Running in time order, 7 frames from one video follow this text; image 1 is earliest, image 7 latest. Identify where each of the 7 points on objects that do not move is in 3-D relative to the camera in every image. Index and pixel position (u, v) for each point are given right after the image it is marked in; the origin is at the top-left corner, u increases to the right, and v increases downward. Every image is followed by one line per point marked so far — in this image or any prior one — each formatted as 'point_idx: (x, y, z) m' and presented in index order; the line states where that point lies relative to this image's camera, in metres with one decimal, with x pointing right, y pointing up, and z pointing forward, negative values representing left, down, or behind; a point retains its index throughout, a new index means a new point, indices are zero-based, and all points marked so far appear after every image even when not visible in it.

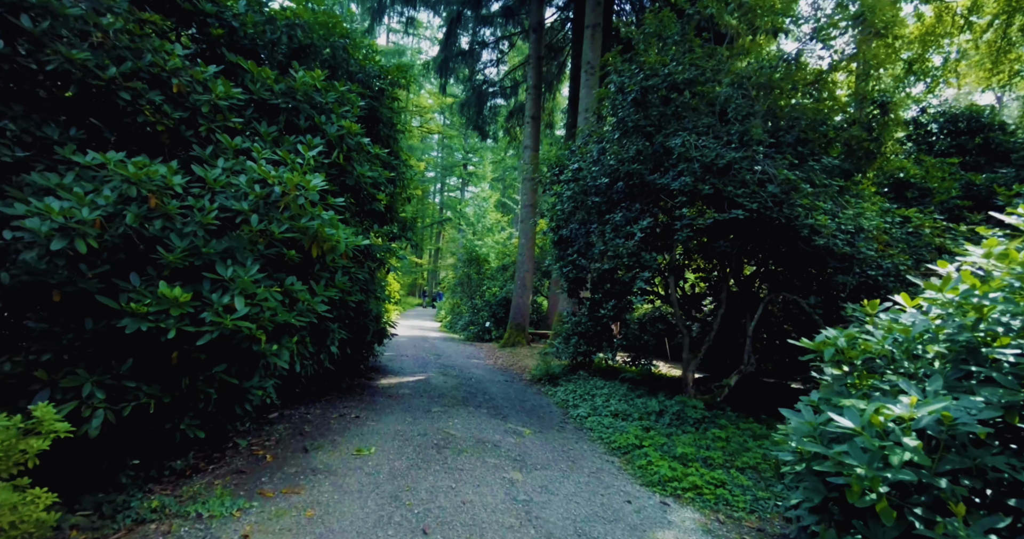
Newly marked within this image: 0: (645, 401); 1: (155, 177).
0: (+1.8, -1.8, +7.2) m
1: (-2.2, +0.6, +3.2) m
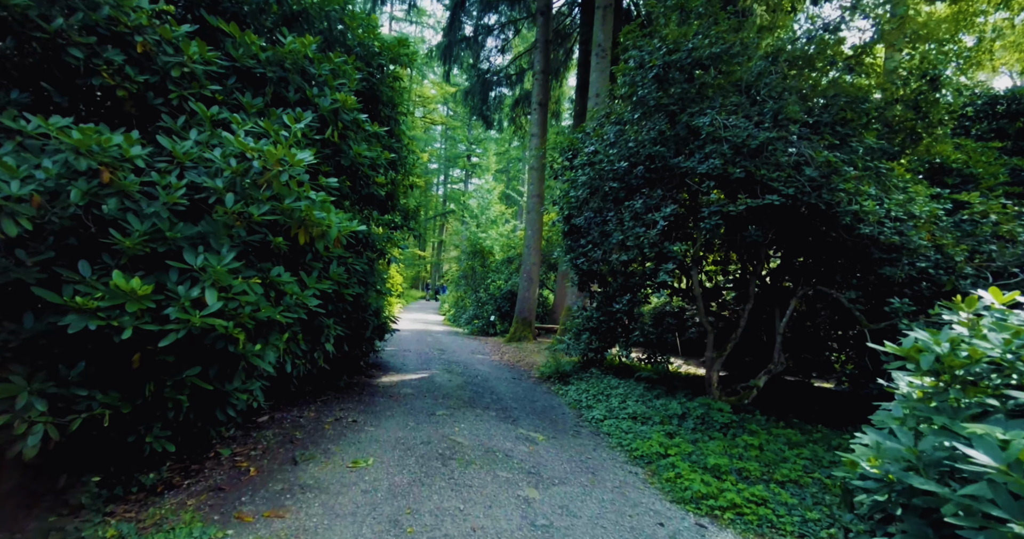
0: (+1.9, -1.7, +6.7) m
1: (-2.0, +0.6, +2.7) m
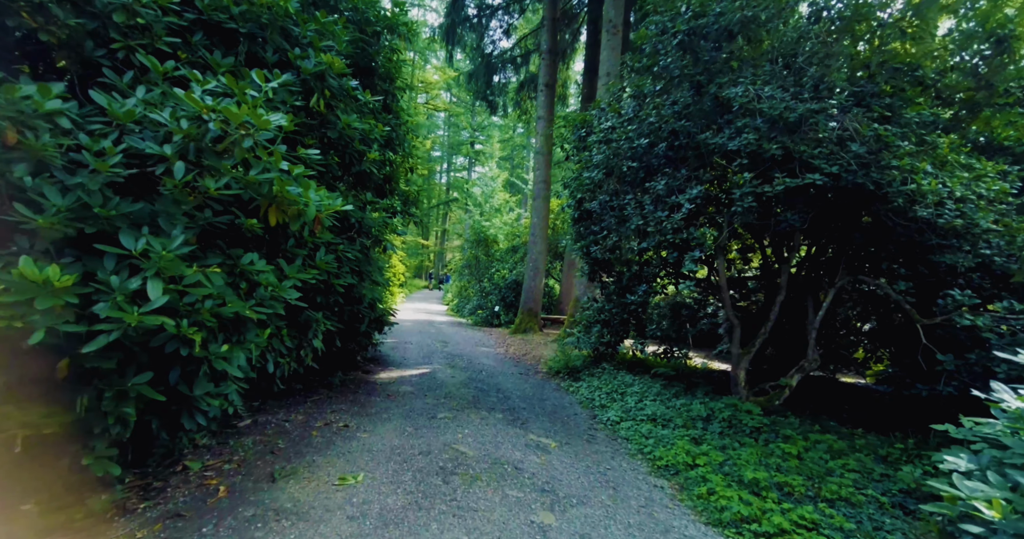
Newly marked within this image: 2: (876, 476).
0: (+2.0, -1.6, +6.2) m
1: (-2.0, +0.7, +2.1) m
2: (+2.8, -1.6, +4.1) m
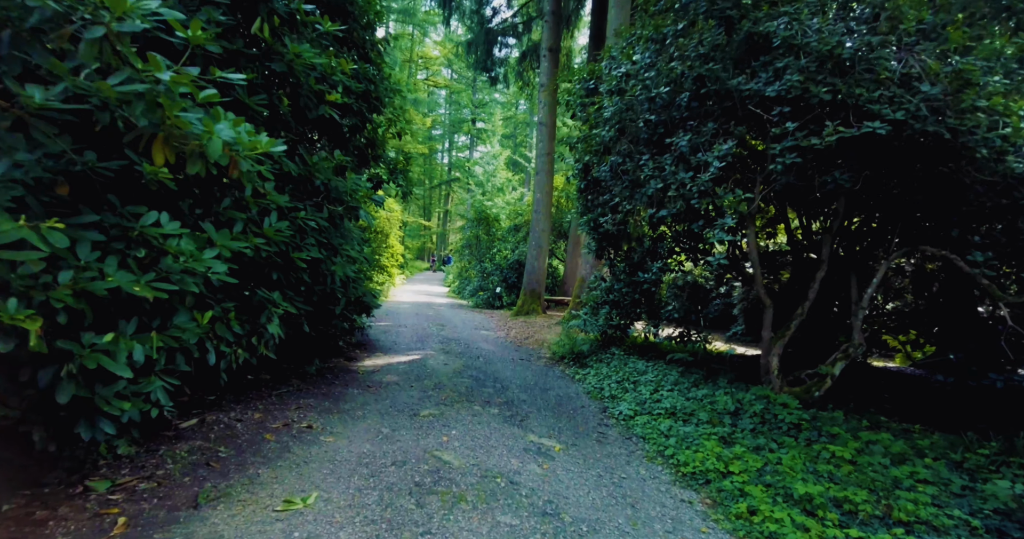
0: (+2.0, -1.3, +5.4) m
1: (-2.0, +0.8, +1.3) m
2: (+2.8, -1.4, +3.3) m
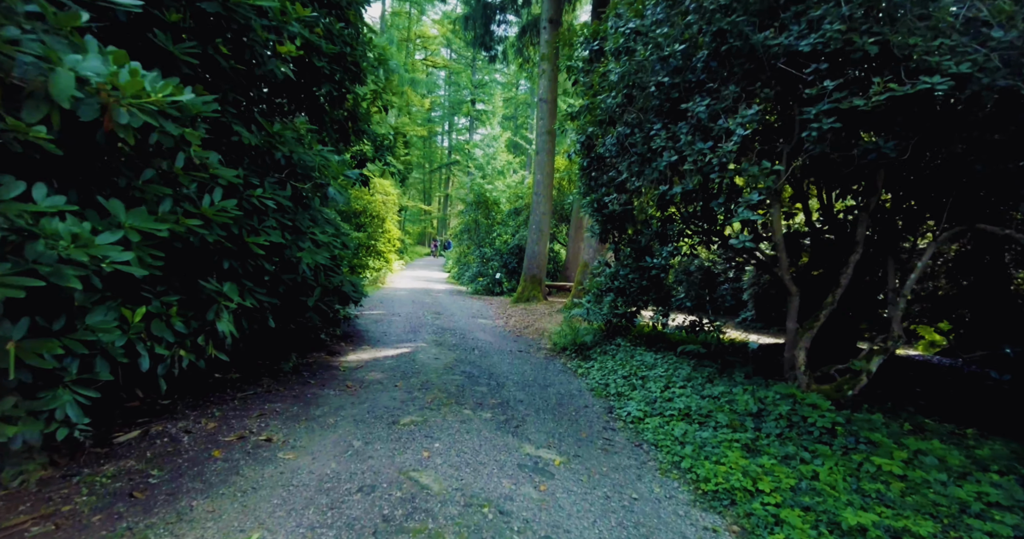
0: (+1.9, -1.1, +4.8) m
1: (-2.1, +0.8, +0.7) m
2: (+2.7, -1.3, +2.8) m
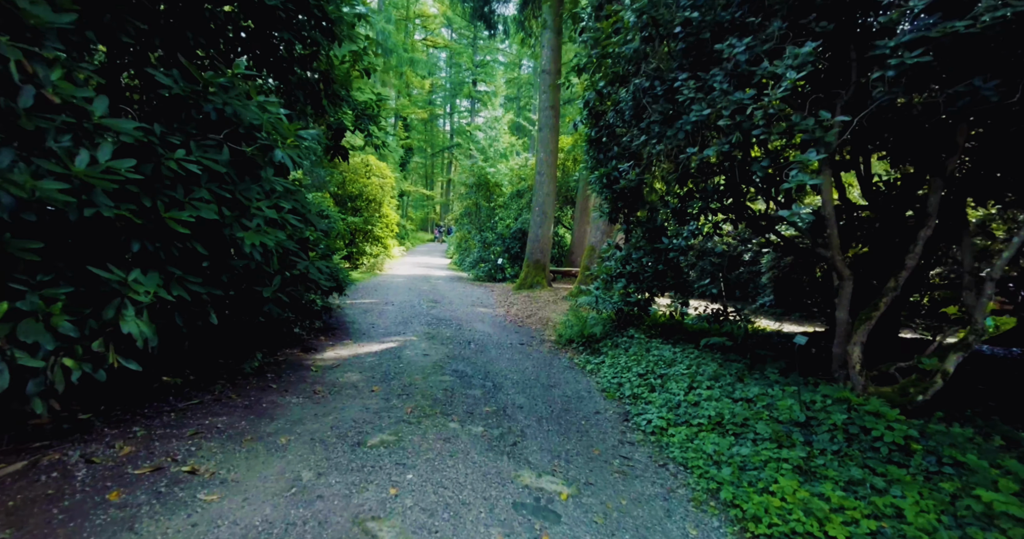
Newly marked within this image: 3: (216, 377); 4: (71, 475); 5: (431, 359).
0: (+1.9, -1.0, +4.0) m
1: (-2.2, +0.8, -0.1) m
2: (+2.7, -1.2, +2.0) m
3: (-2.3, -0.8, +4.1) m
4: (-2.1, -1.0, +2.5) m
5: (-0.8, -0.9, +5.4) m
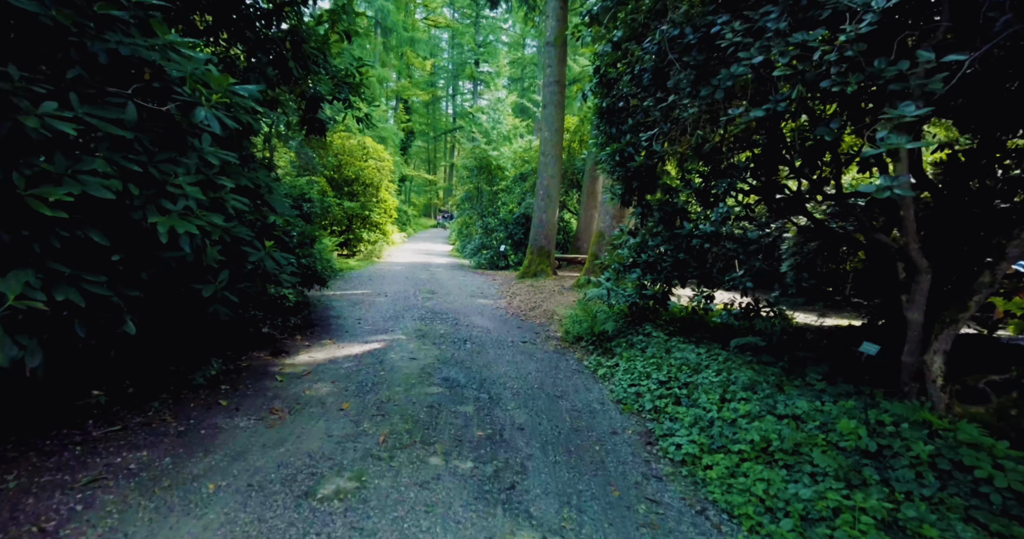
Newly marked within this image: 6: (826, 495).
0: (+1.9, -0.9, +3.3) m
1: (-2.2, +0.8, -0.9) m
2: (+2.7, -1.2, +1.2) m
3: (-2.3, -0.8, +3.4) m
4: (-2.1, -1.0, +1.8) m
5: (-0.8, -0.8, +4.7) m
6: (+1.6, -1.1, +2.6) m
